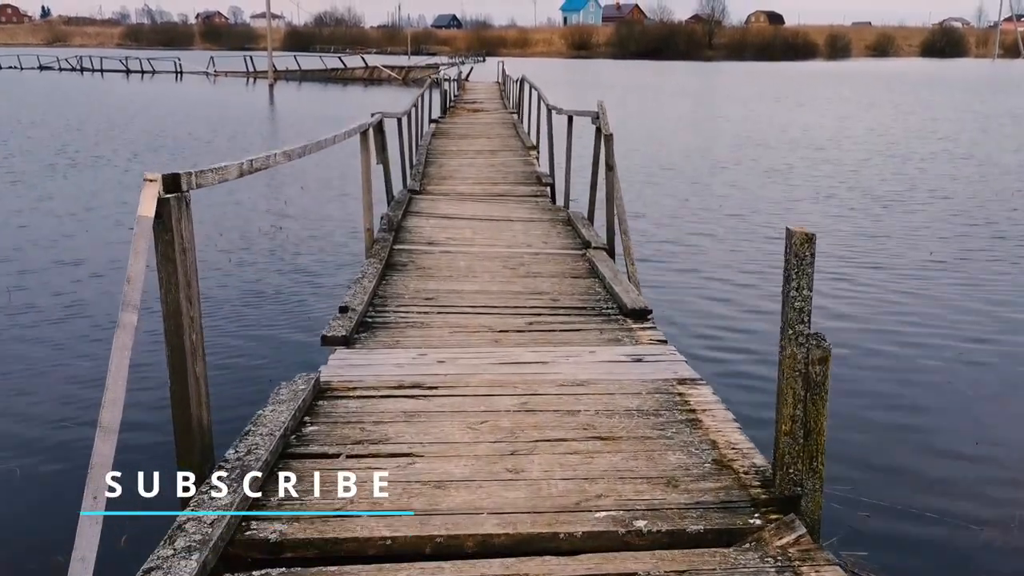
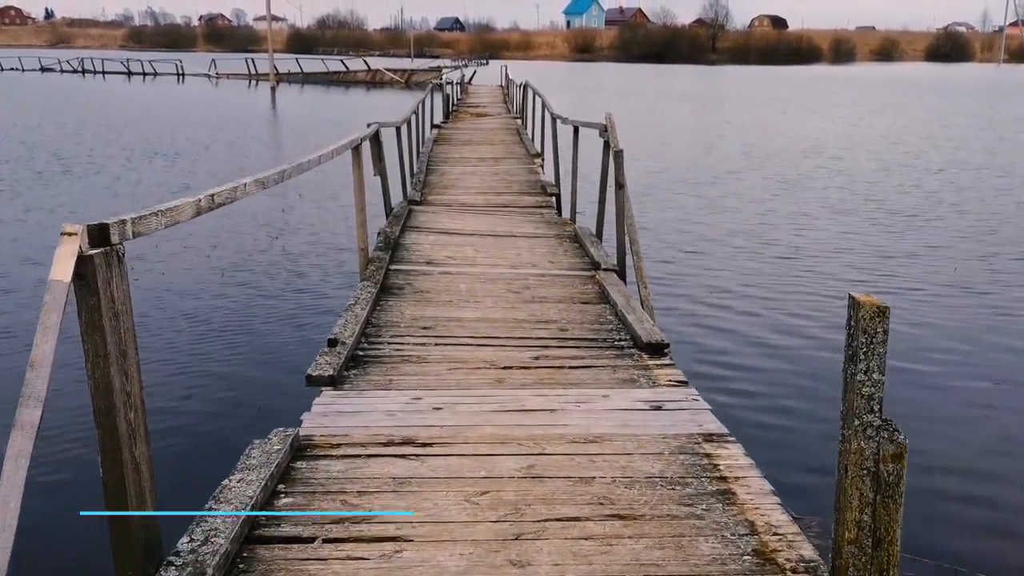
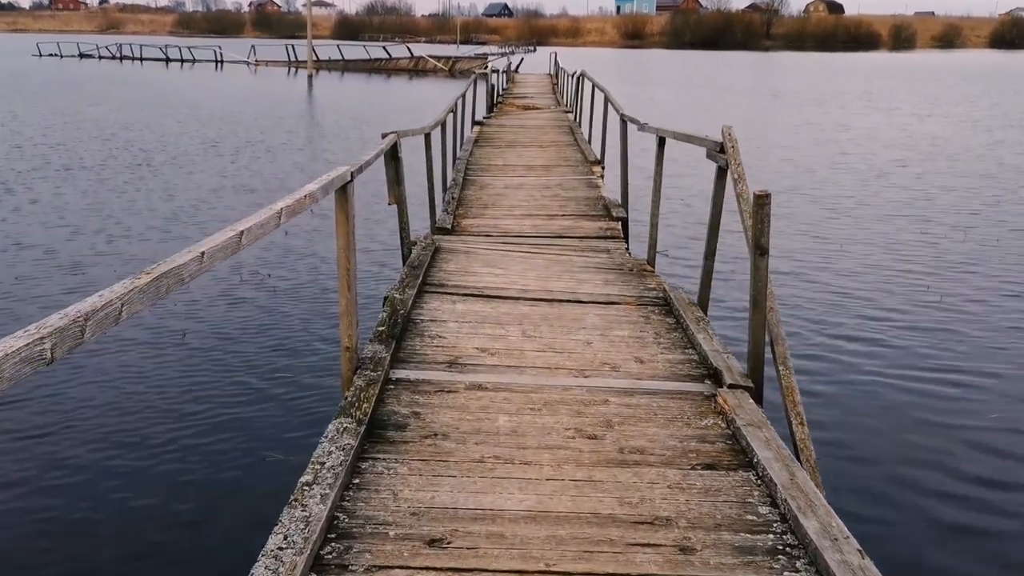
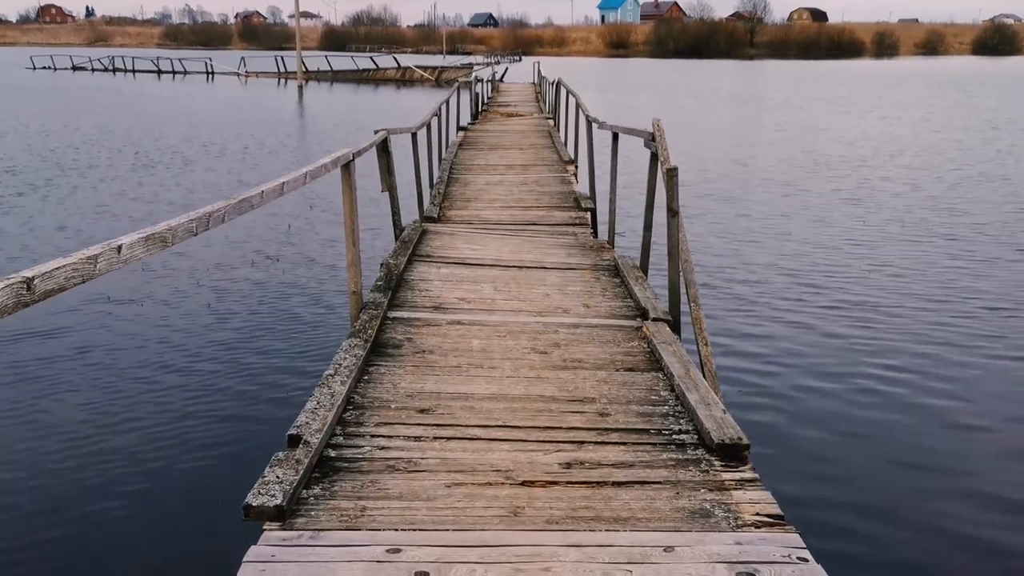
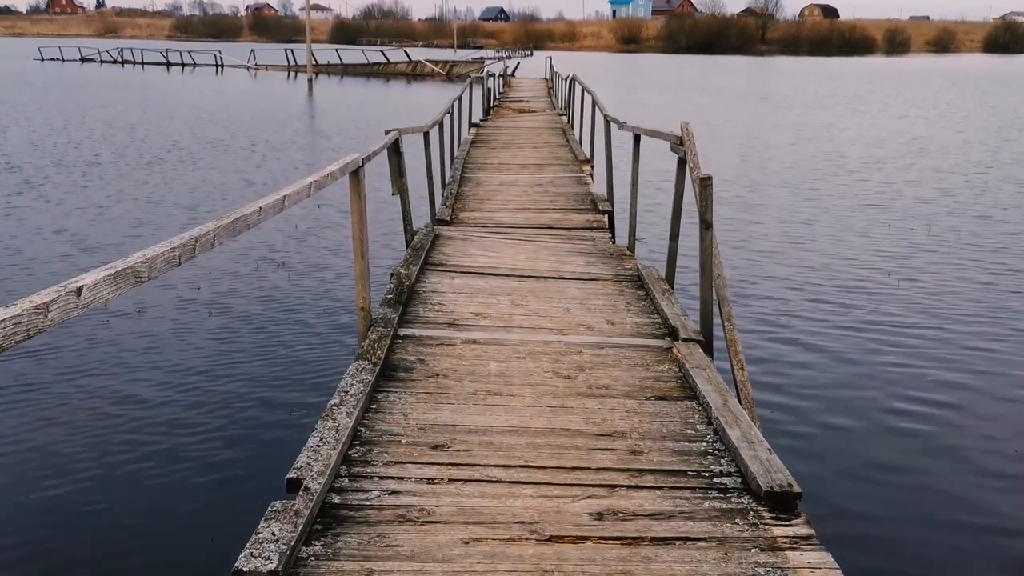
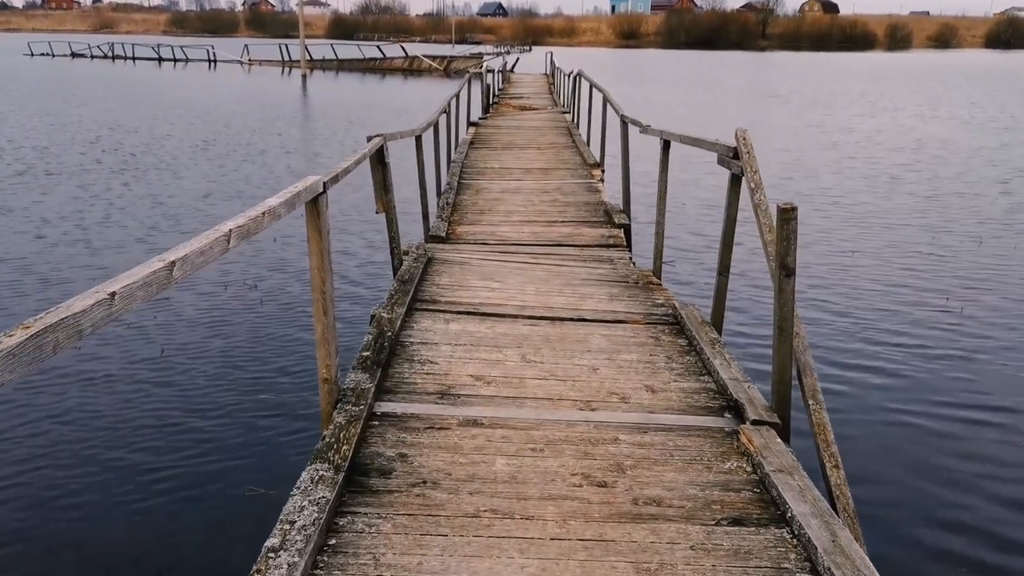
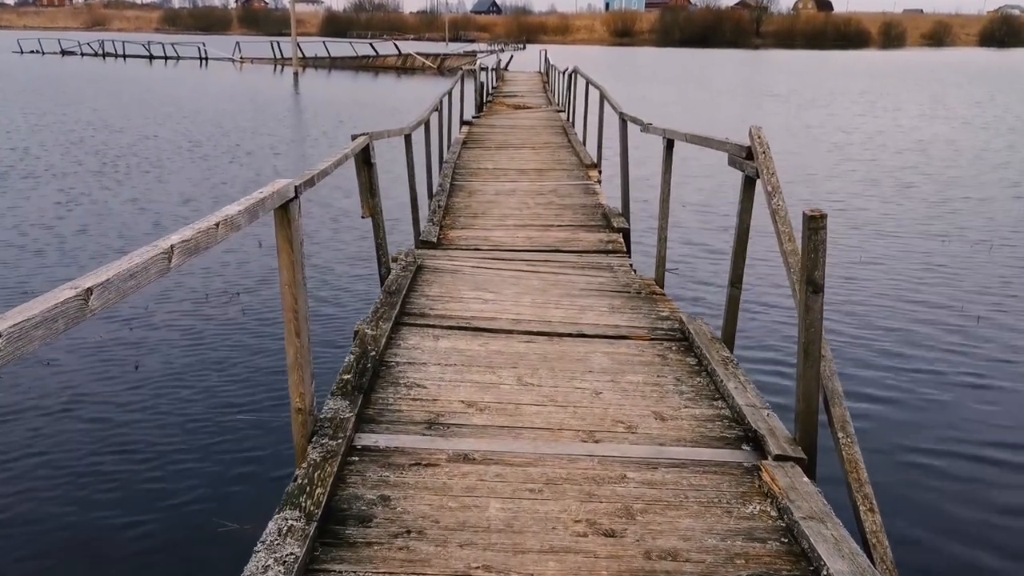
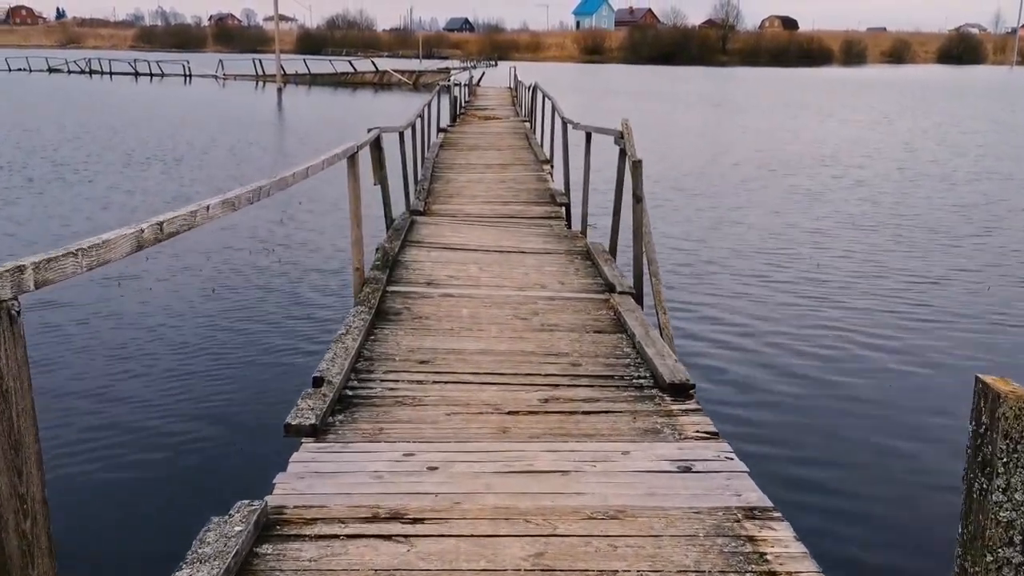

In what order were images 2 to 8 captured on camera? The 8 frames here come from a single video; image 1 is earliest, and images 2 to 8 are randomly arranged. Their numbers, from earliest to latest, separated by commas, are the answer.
2, 8, 4, 5, 3, 6, 7
